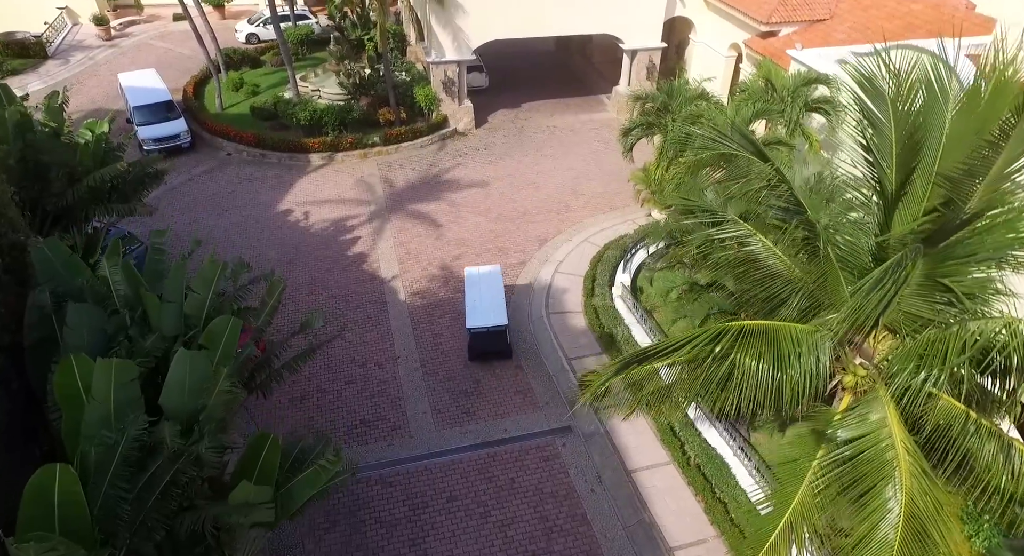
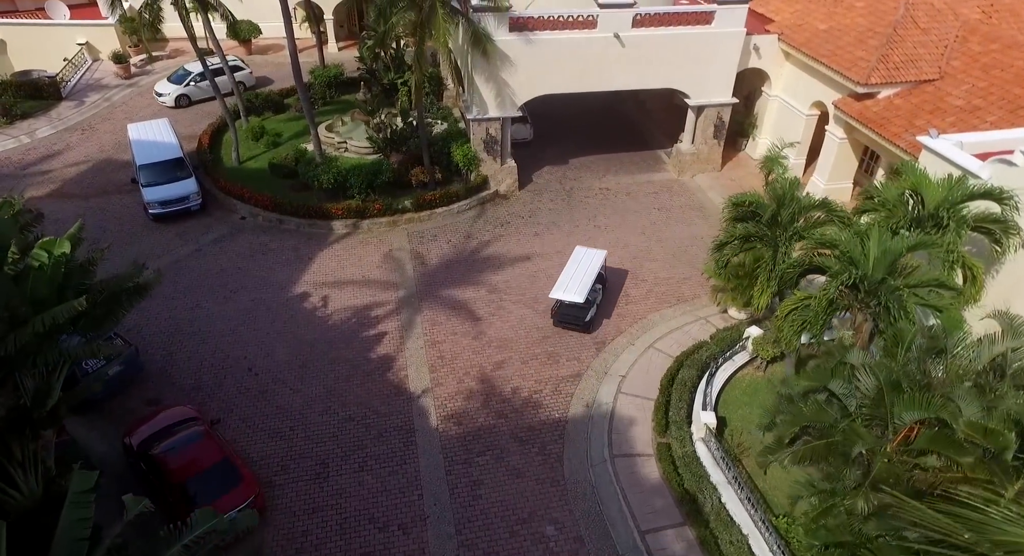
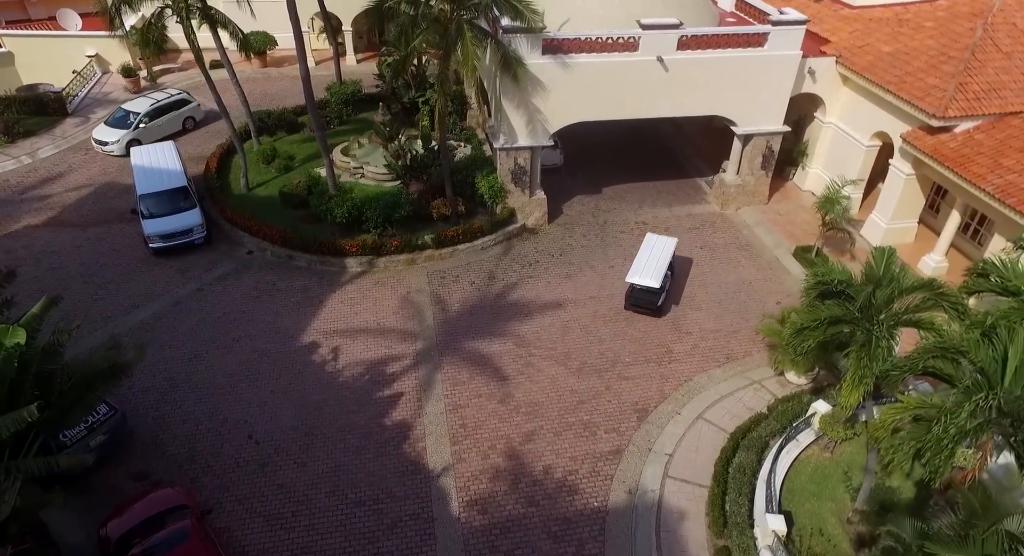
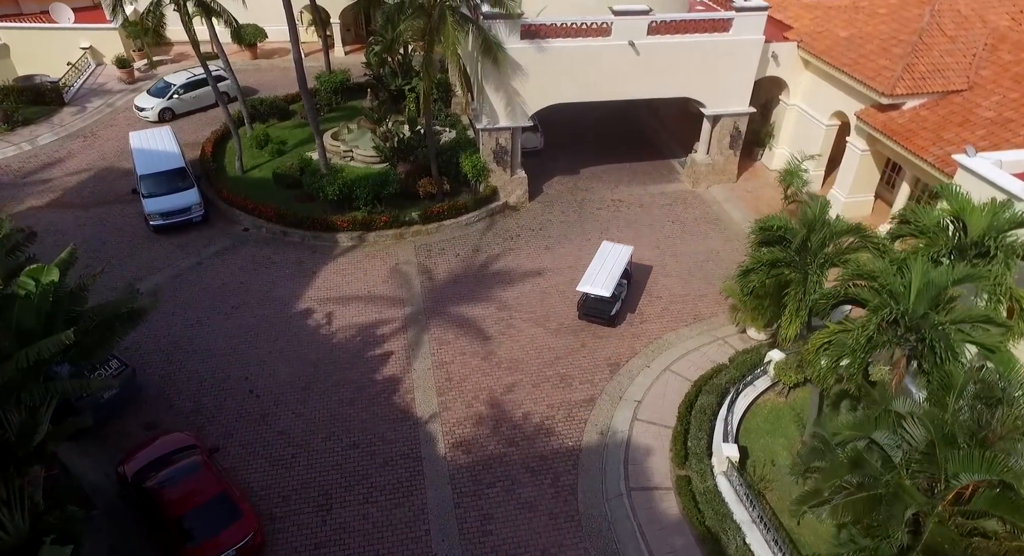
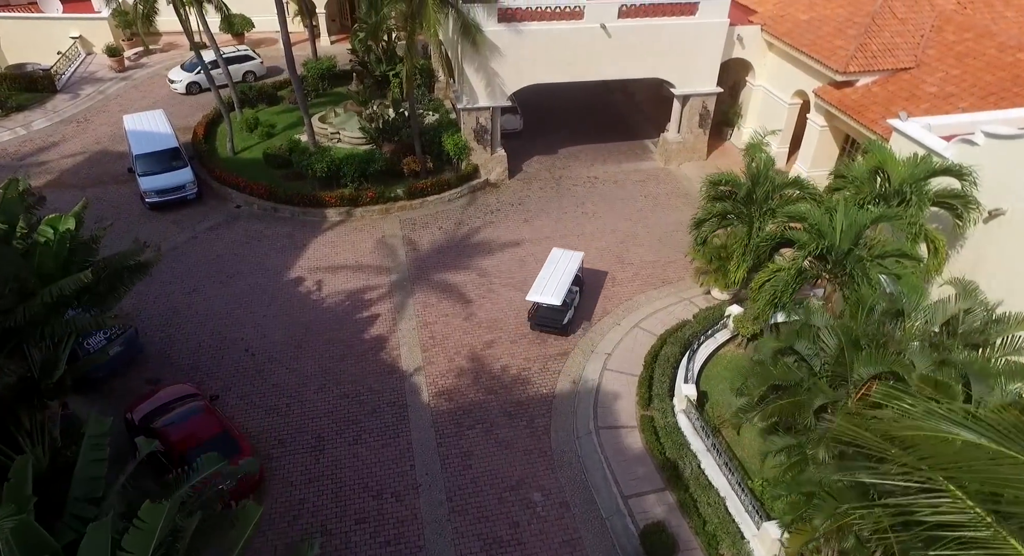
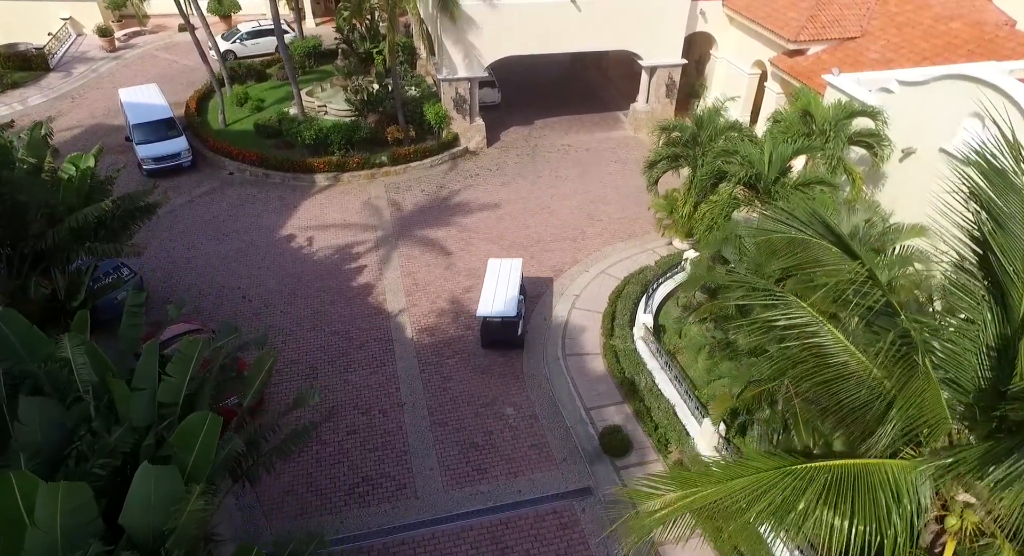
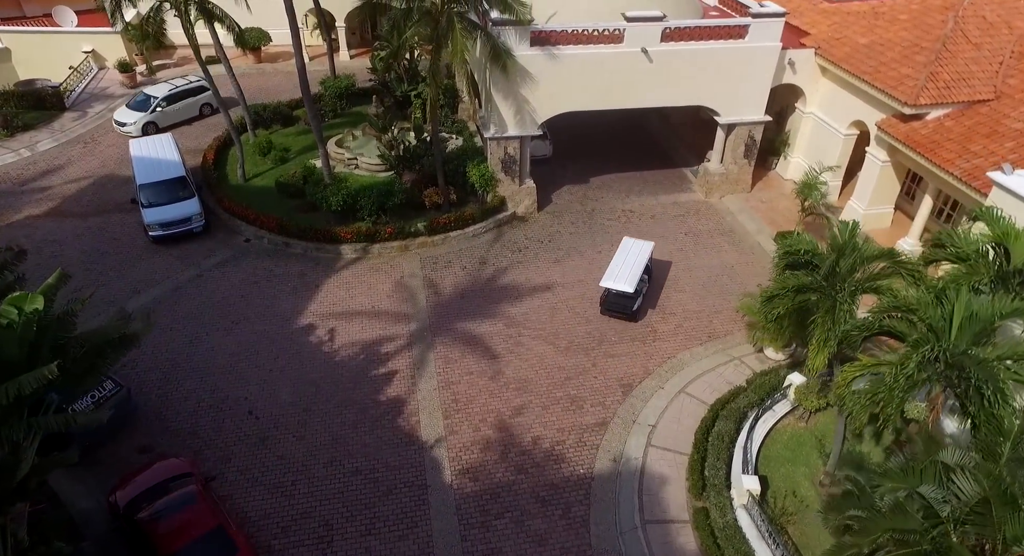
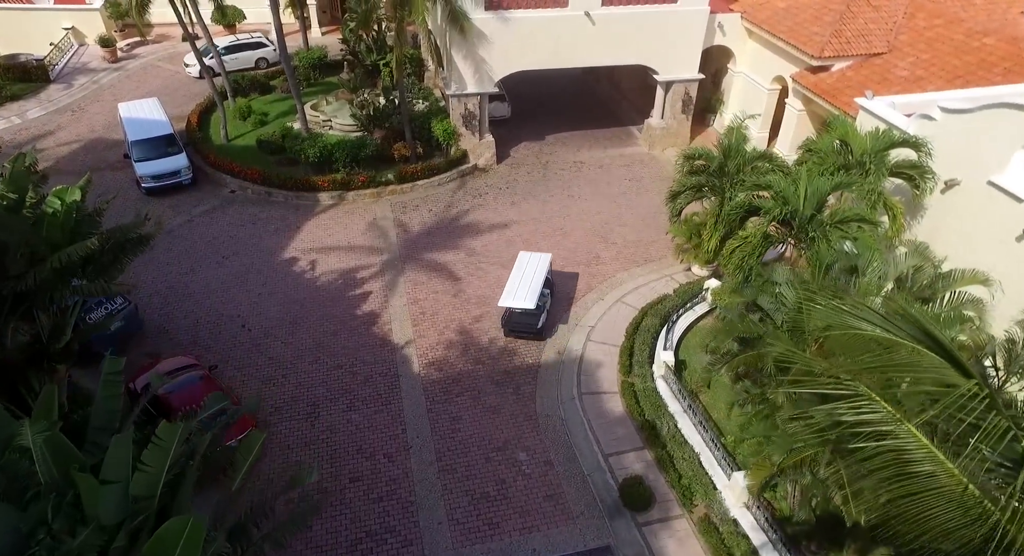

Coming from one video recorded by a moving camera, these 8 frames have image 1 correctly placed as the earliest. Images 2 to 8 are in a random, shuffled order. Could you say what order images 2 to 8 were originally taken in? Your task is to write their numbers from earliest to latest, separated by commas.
6, 8, 5, 2, 4, 7, 3
